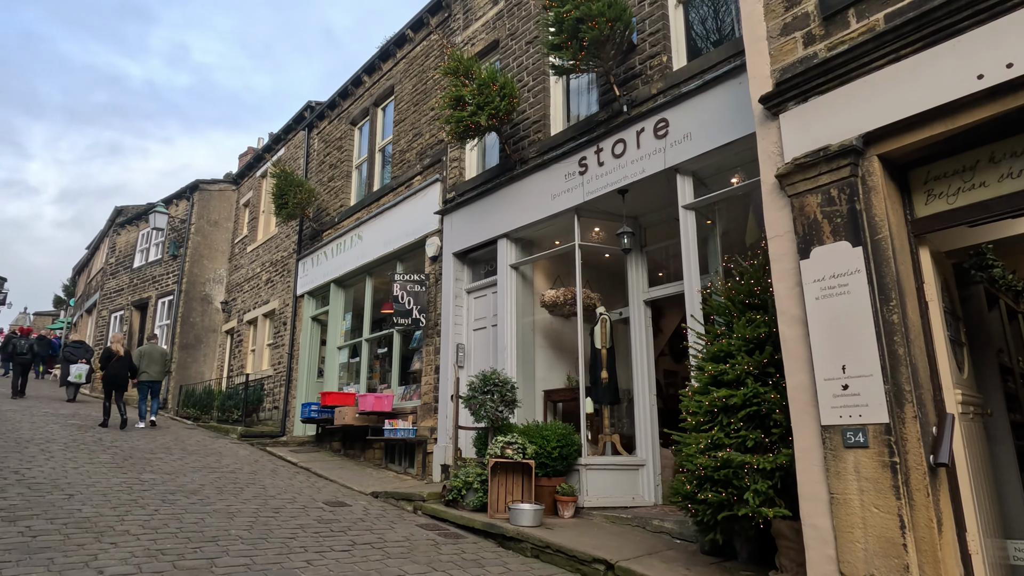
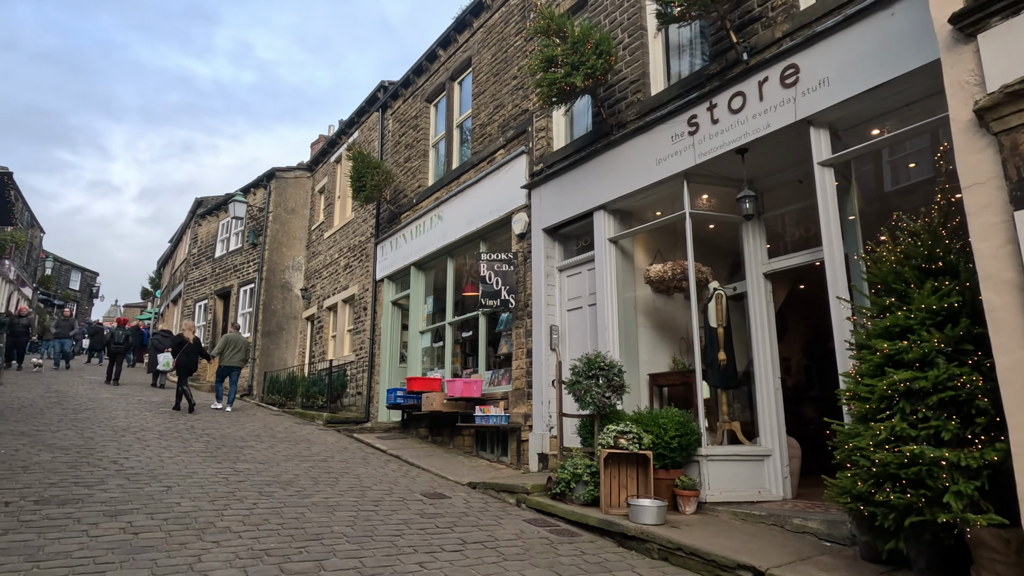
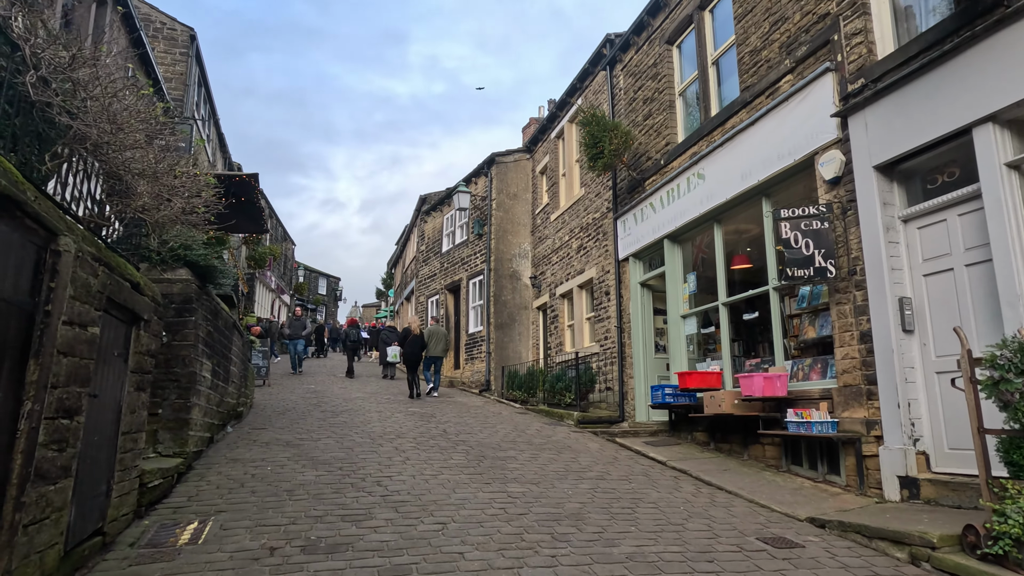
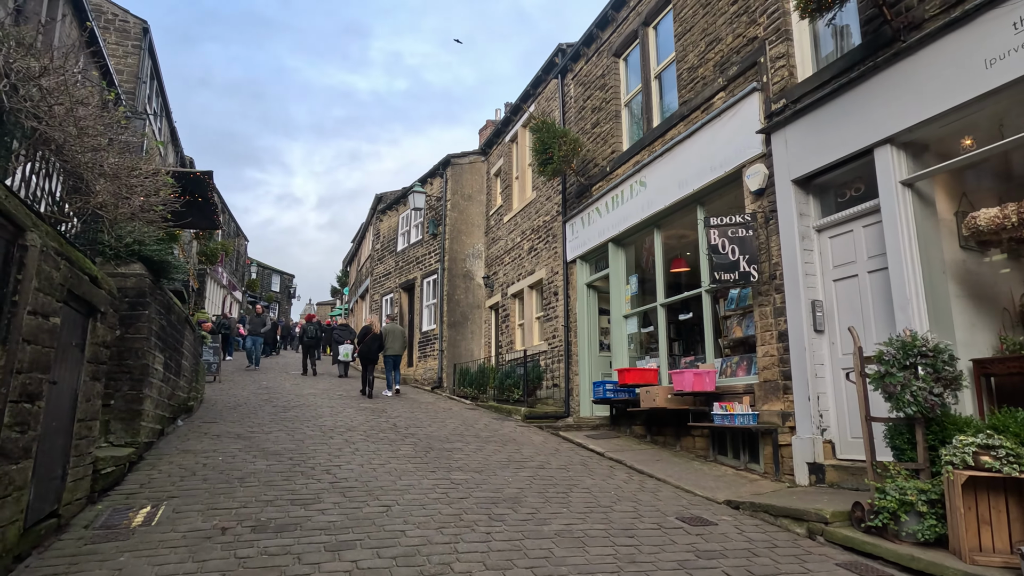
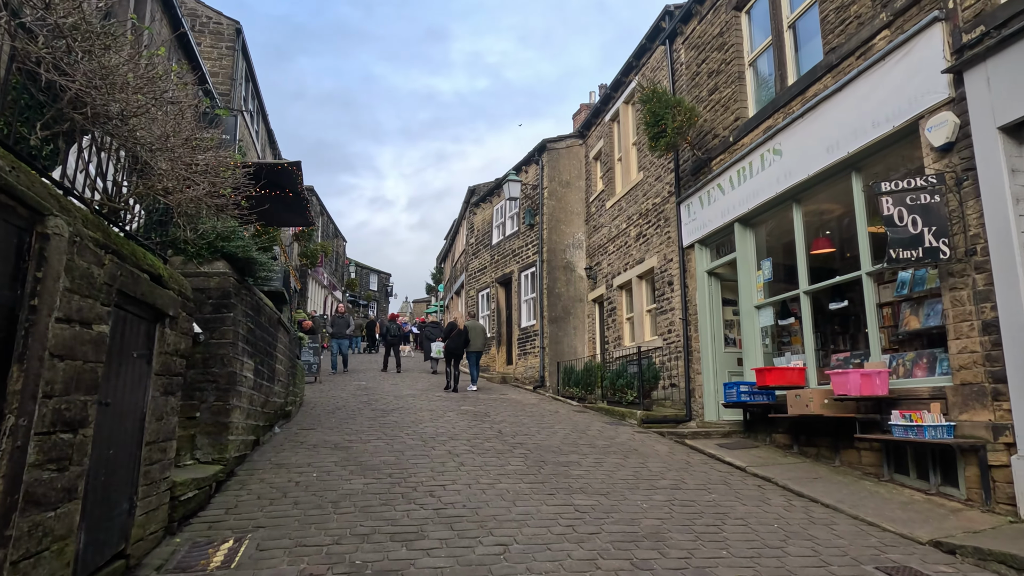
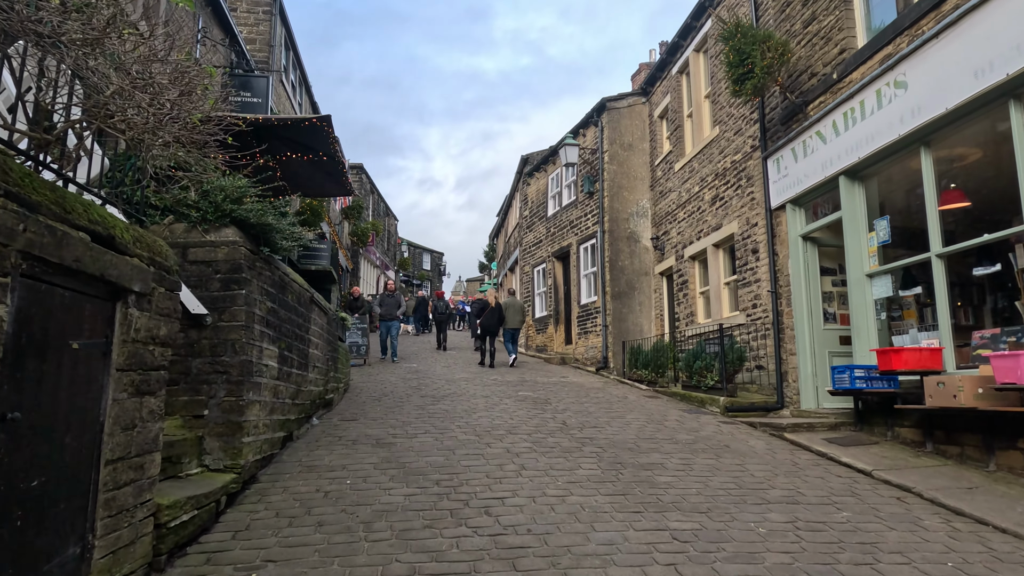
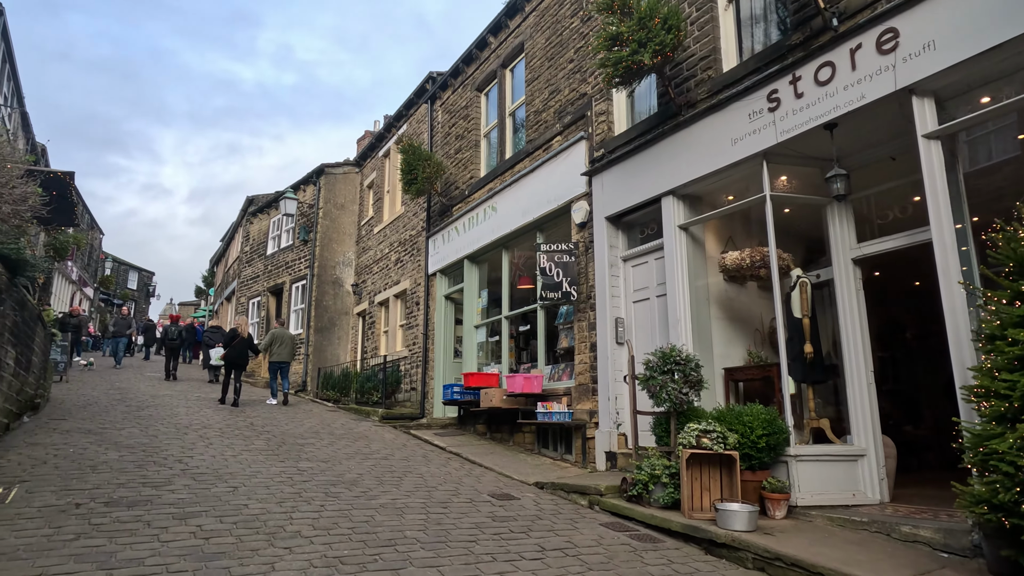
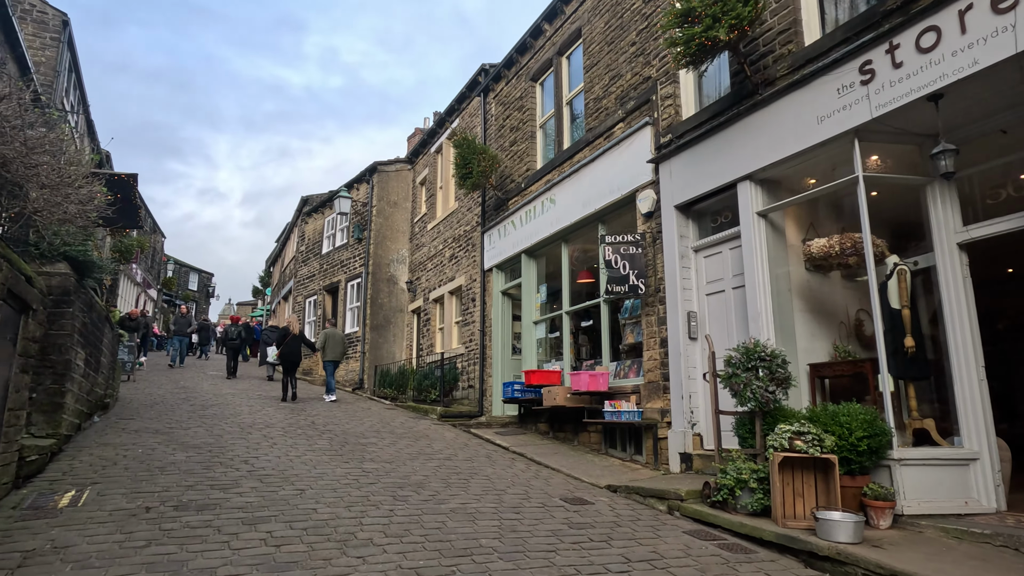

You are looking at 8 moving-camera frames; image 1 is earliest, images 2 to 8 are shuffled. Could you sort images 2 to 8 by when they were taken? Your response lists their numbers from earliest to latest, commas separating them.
2, 7, 8, 4, 3, 5, 6
